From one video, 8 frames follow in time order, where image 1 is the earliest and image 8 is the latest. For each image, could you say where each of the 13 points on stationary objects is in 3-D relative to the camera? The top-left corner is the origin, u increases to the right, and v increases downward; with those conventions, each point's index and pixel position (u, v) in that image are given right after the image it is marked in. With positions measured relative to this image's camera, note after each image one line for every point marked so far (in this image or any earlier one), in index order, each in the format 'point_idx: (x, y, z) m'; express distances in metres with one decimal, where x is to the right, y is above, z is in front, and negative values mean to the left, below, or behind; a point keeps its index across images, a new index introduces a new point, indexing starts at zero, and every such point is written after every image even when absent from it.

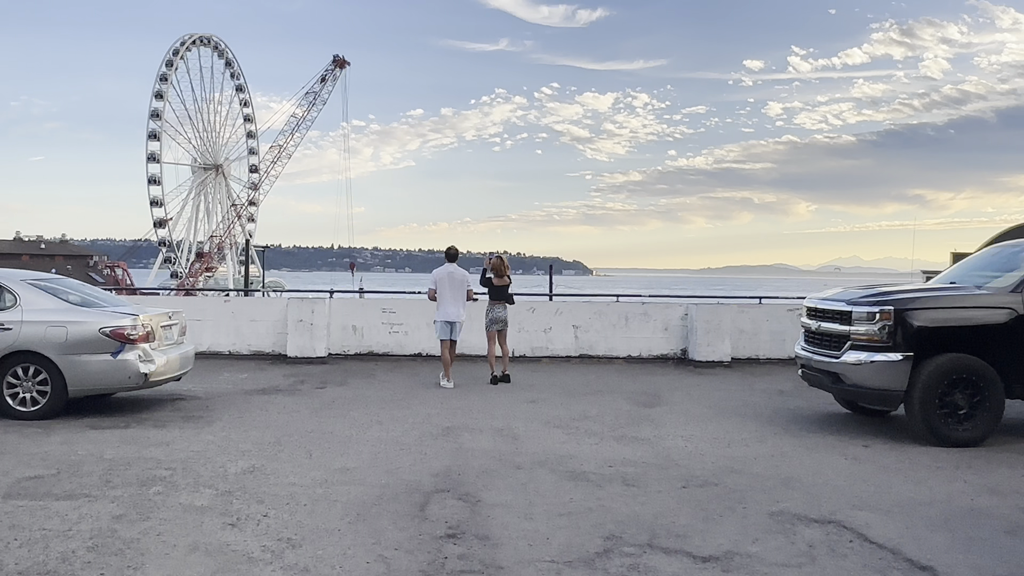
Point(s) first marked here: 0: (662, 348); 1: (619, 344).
0: (+2.0, -0.8, +12.6) m
1: (+1.4, -0.8, +12.6) m
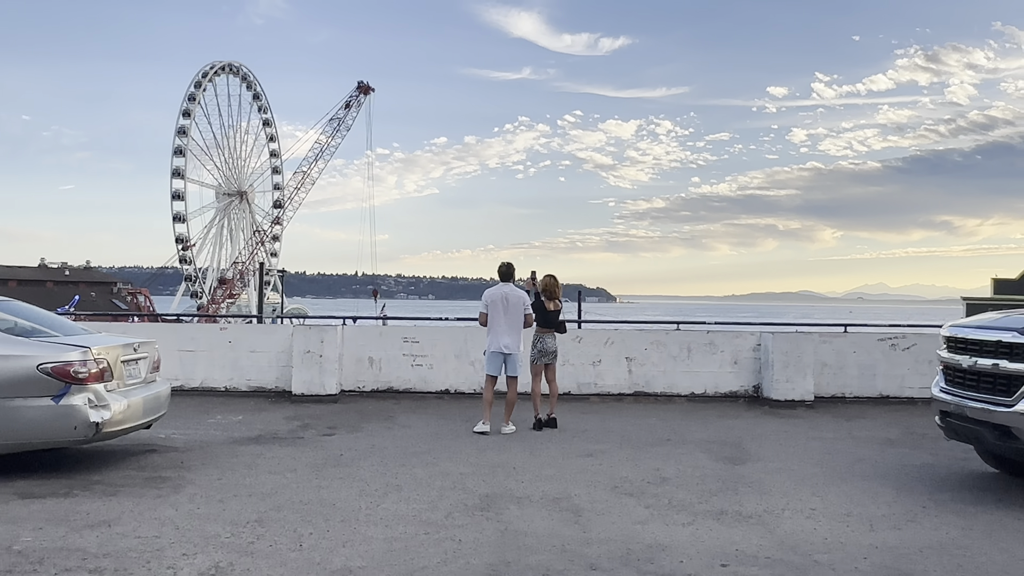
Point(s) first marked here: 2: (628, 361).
0: (+2.5, -1.1, +10.7) m
1: (+1.9, -1.1, +10.7) m
2: (+1.3, -0.8, +10.7) m
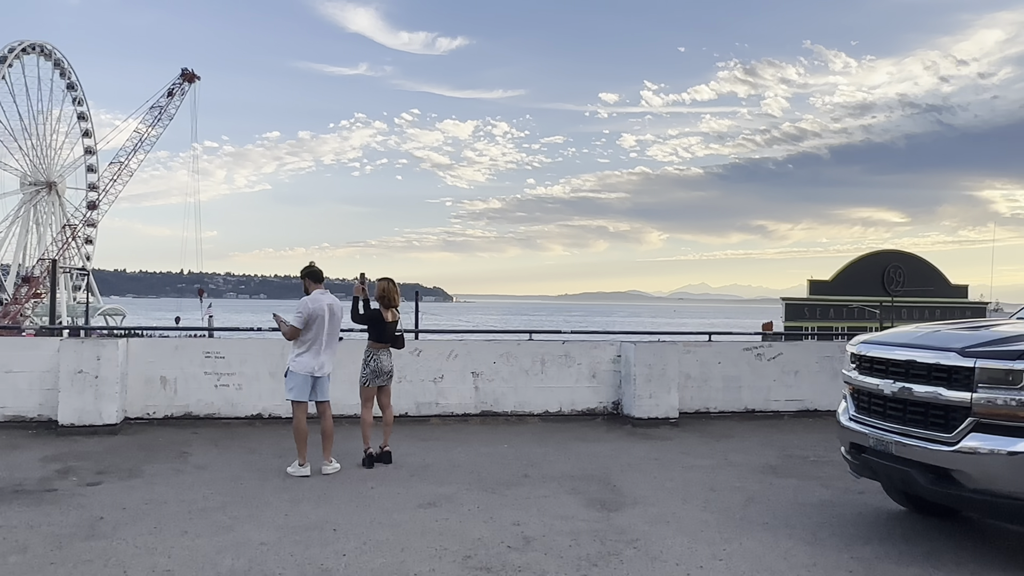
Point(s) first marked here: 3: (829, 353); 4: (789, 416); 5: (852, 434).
0: (+0.8, -1.2, +9.6) m
1: (+0.2, -1.1, +9.4) m
2: (-0.4, -0.9, +9.3) m
3: (+3.5, -0.7, +10.2) m
4: (+3.0, -1.4, +10.1) m
5: (+1.9, -0.8, +5.3) m
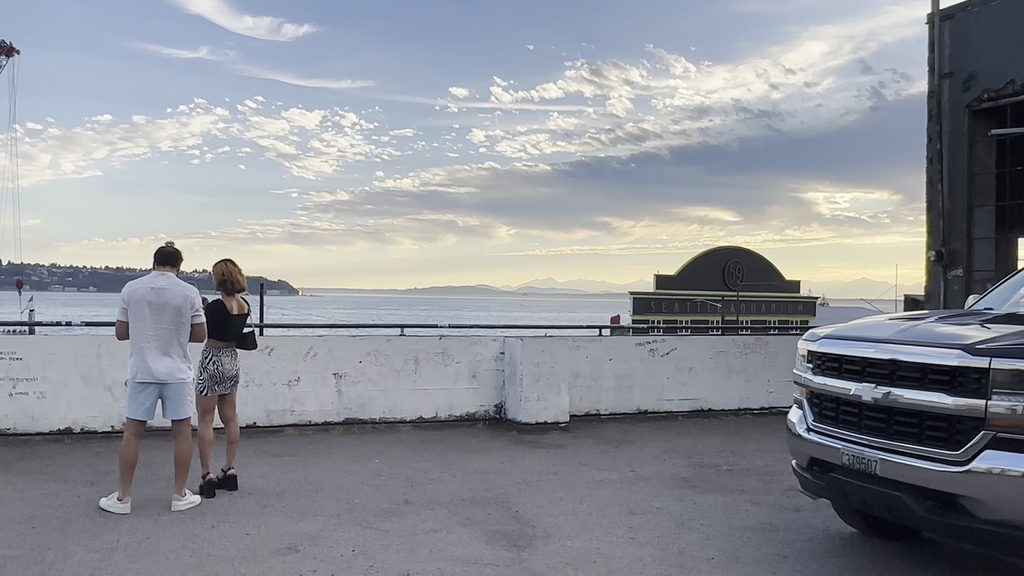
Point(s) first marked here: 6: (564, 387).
0: (-0.4, -1.1, +8.4) m
1: (-0.9, -1.0, +8.2) m
2: (-1.5, -0.8, +8.0) m
3: (+2.2, -0.6, +9.5) m
4: (+1.7, -1.3, +9.3) m
5: (+1.4, -0.8, +4.4) m
6: (+0.5, -0.9, +8.4) m
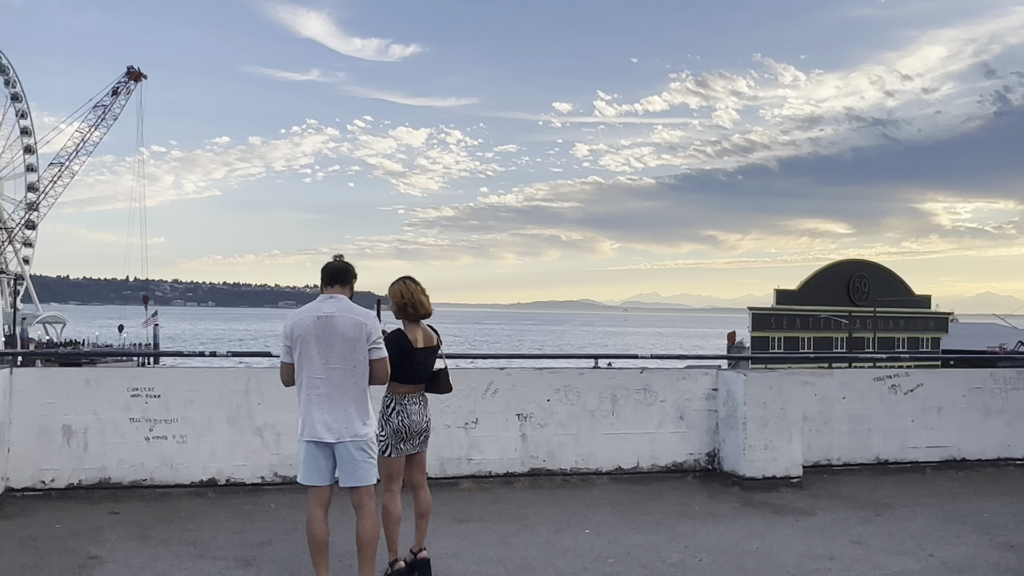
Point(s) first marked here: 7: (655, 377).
0: (+1.2, -1.2, +6.9) m
1: (+0.6, -1.2, +6.7) m
2: (+0.1, -0.9, +6.6) m
3: (+3.9, -0.8, +7.7) m
4: (+3.4, -1.5, +7.5) m
5: (+2.6, -0.9, +2.7) m
6: (+2.1, -1.1, +6.8) m
7: (+1.1, -0.7, +6.9) m
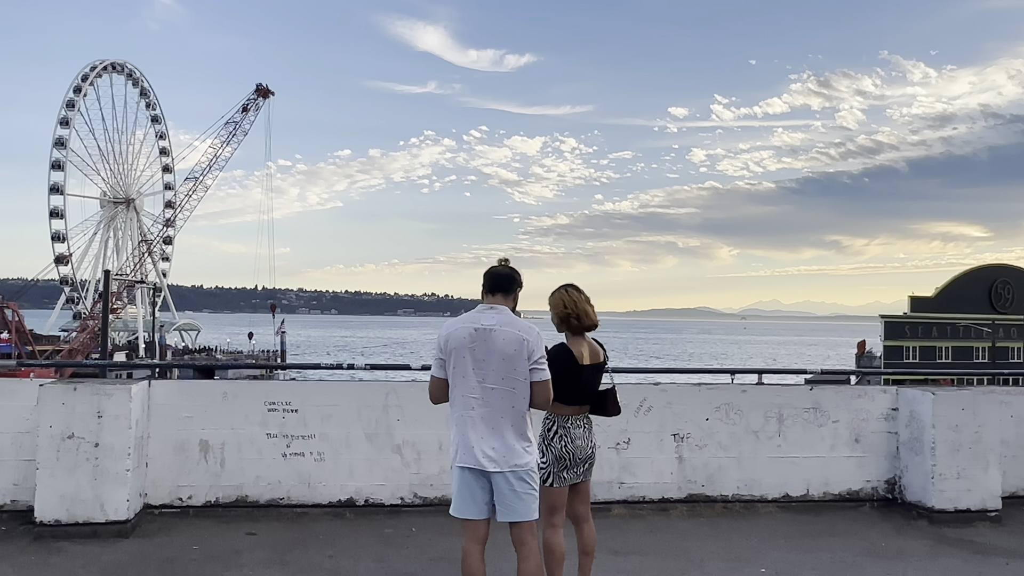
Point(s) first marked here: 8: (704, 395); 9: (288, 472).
0: (+2.2, -1.3, +6.2) m
1: (+1.7, -1.2, +6.1) m
2: (+1.1, -1.0, +6.0) m
3: (+5.0, -0.8, +6.6) m
4: (+4.5, -1.5, +6.5) m
5: (+3.1, -0.9, +1.9) m
6: (+3.1, -1.1, +6.0) m
7: (+2.1, -0.7, +6.2) m
8: (+1.2, -0.7, +6.0) m
9: (-1.3, -1.1, +5.6) m
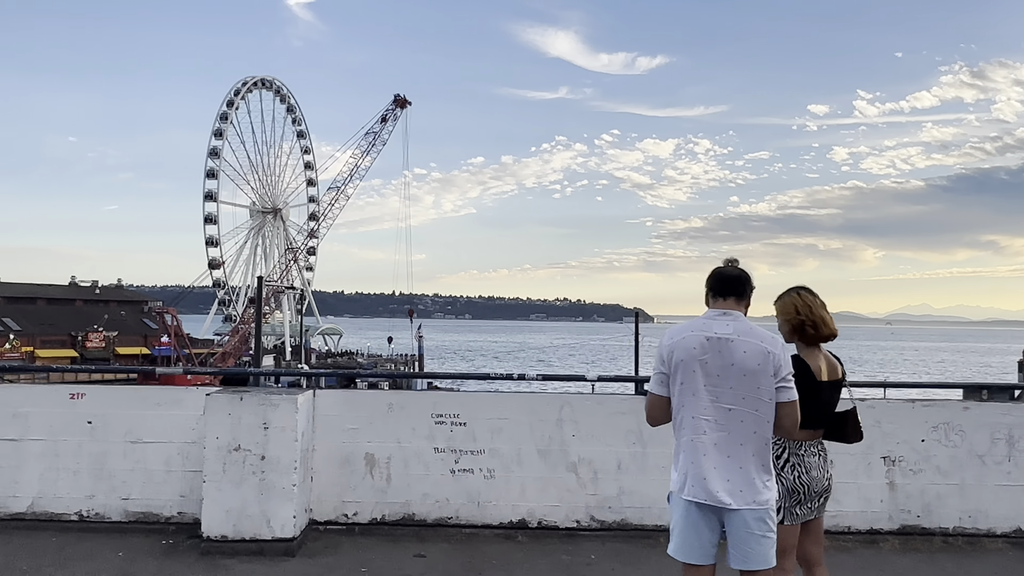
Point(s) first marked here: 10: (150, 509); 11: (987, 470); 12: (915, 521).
0: (+3.3, -1.3, +5.3) m
1: (+2.7, -1.2, +5.3) m
2: (+2.1, -1.0, +5.3) m
3: (+6.1, -0.8, +5.4) m
4: (+5.6, -1.5, +5.3) m
5: (+3.6, -0.9, +0.9) m
6: (+4.1, -1.1, +4.9) m
7: (+3.2, -0.7, +5.3) m
8: (+2.3, -0.7, +5.3) m
9: (-0.3, -1.1, +5.2) m
10: (-2.0, -1.2, +5.2) m
11: (+2.7, -1.0, +5.3) m
12: (+2.3, -1.3, +5.3) m
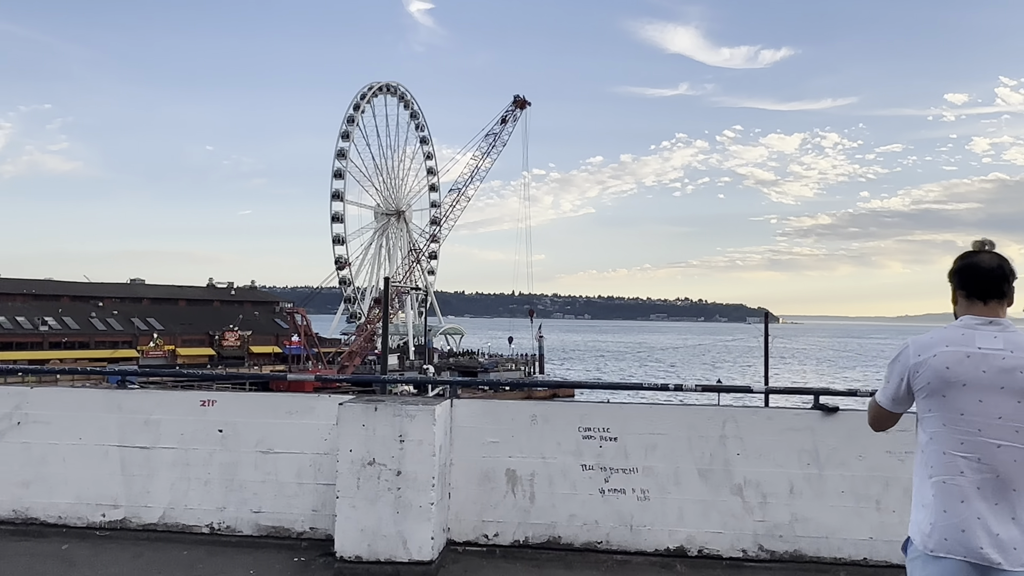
0: (+4.1, -1.3, +4.3) m
1: (+3.5, -1.2, +4.4) m
2: (+2.9, -1.0, +4.5) m
3: (+6.9, -0.8, +4.0) m
4: (+6.4, -1.5, +4.0) m
5: (+3.8, -0.8, -0.1) m
6: (+4.9, -1.1, +3.9) m
7: (+3.9, -0.7, +4.3) m
8: (+3.1, -0.7, +4.4) m
9: (+0.5, -1.1, +4.7) m
10: (-1.2, -1.2, +4.9) m
11: (+3.5, -1.0, +4.4) m
12: (+3.1, -1.3, +4.4) m
